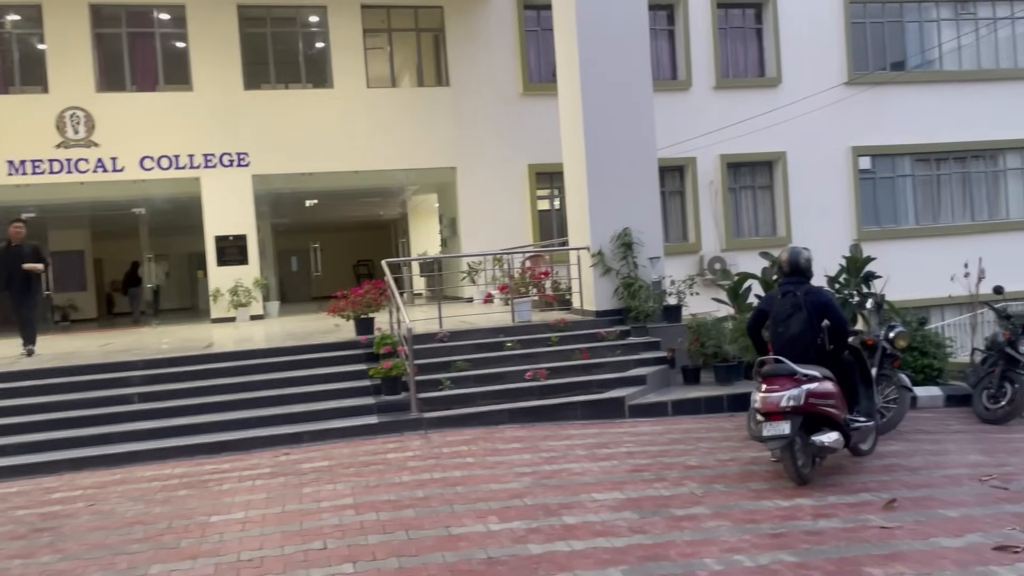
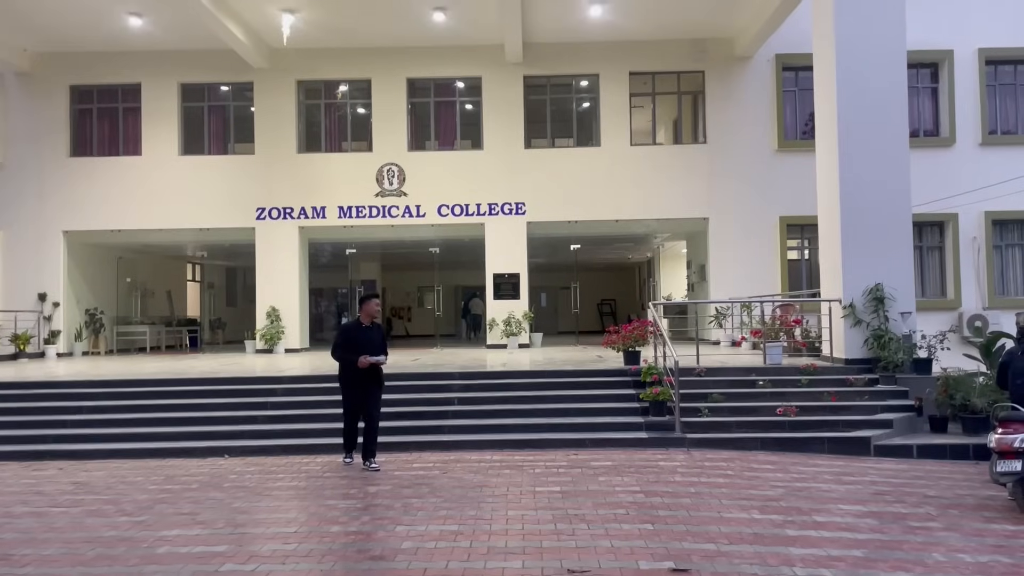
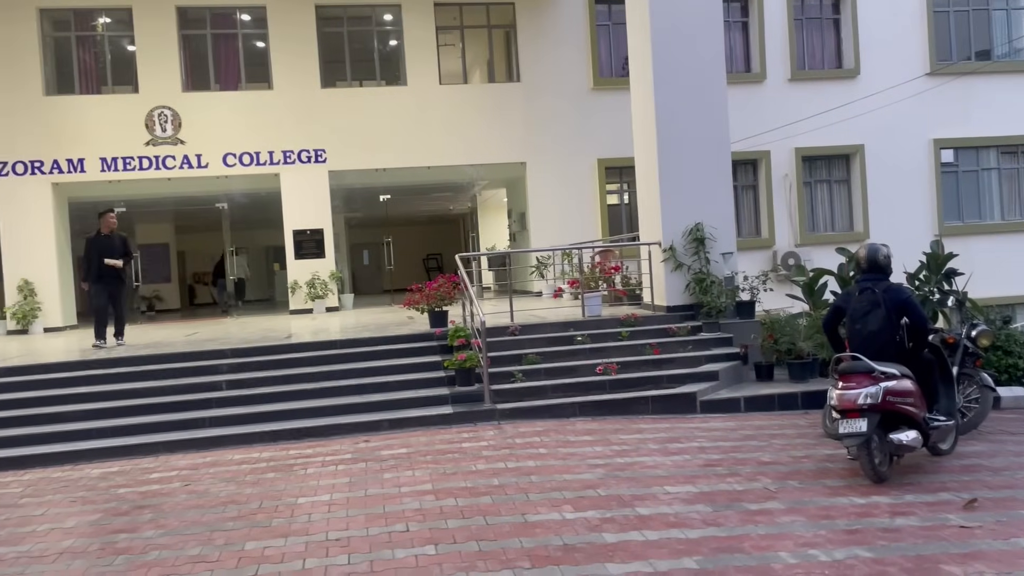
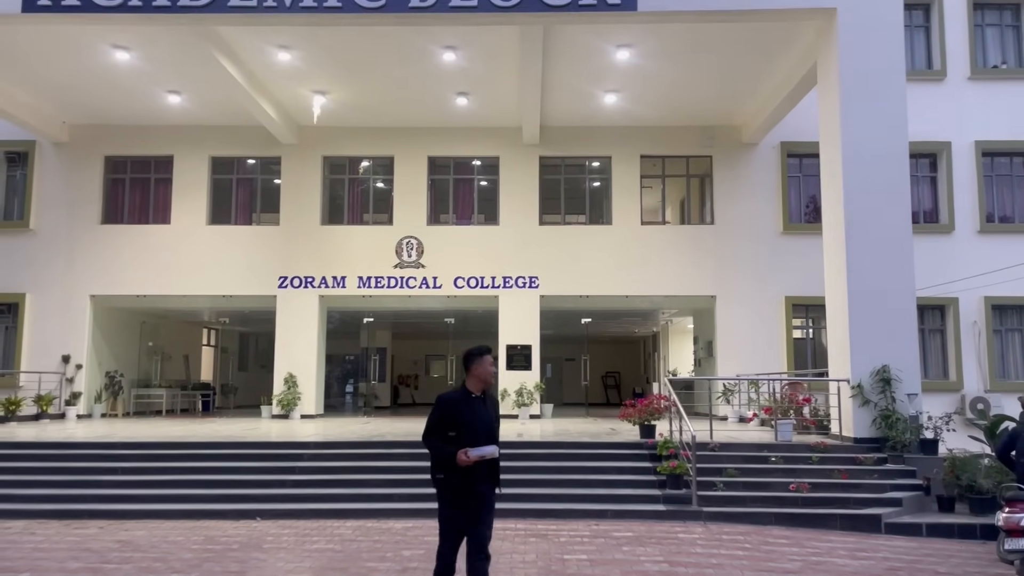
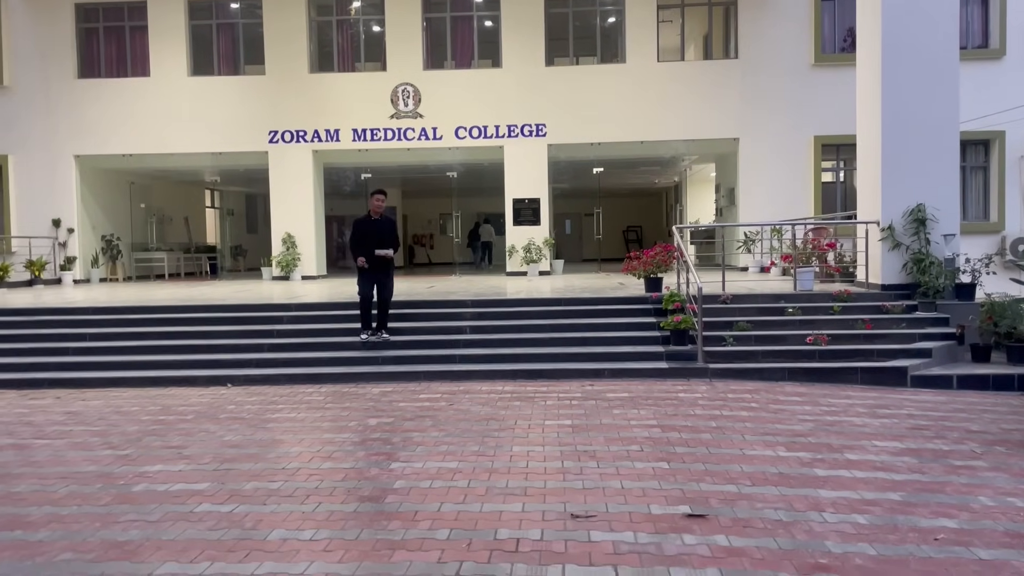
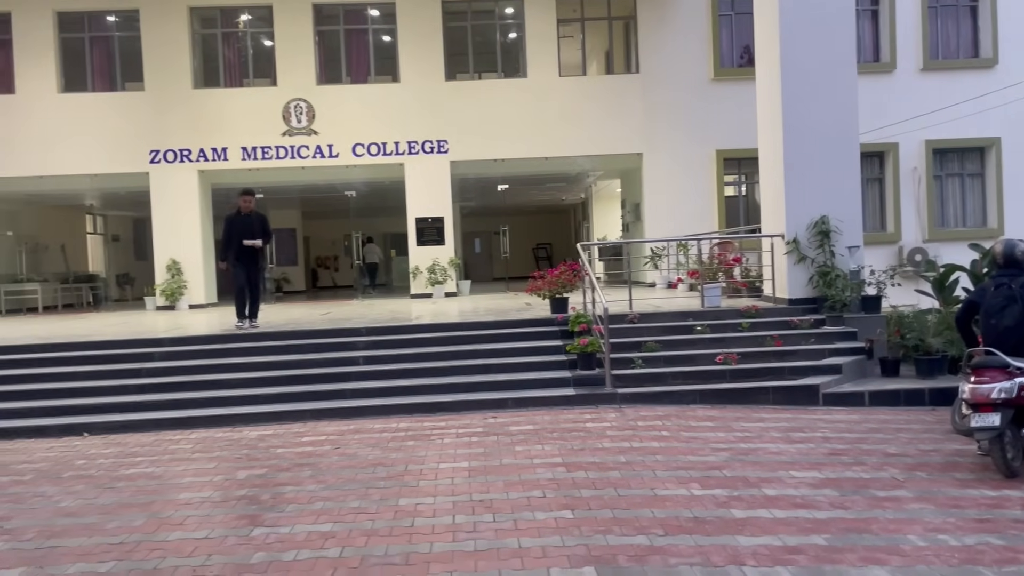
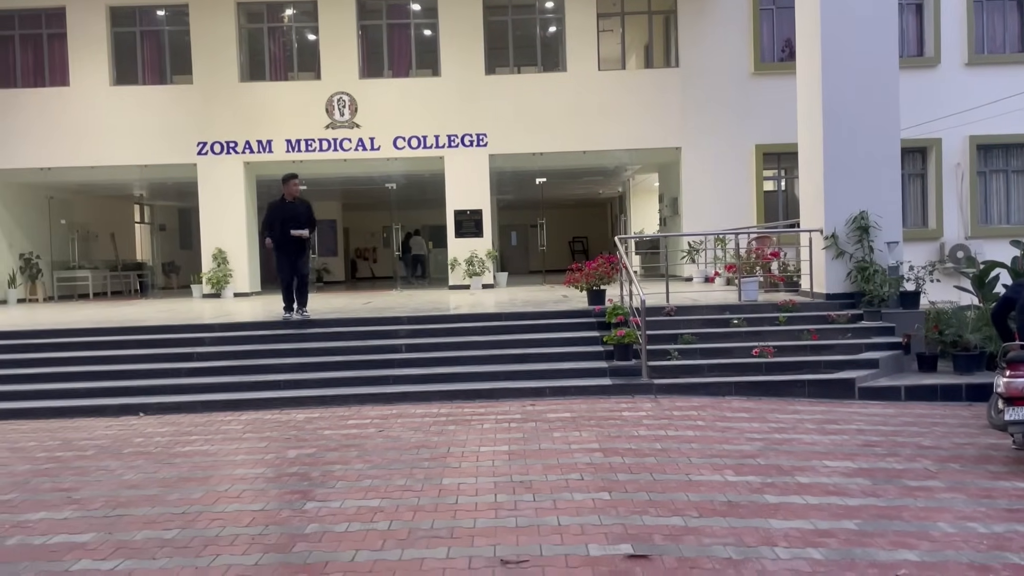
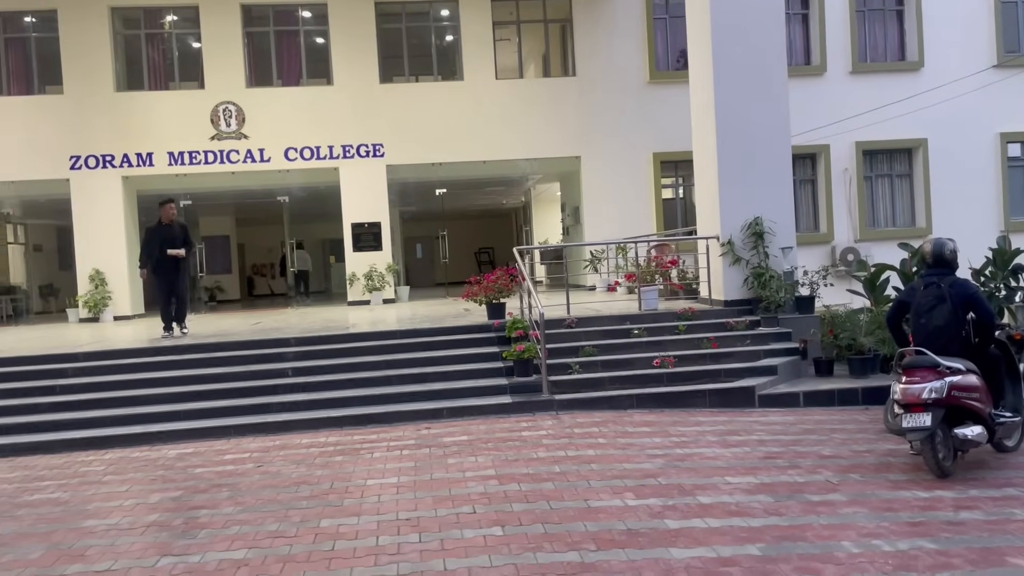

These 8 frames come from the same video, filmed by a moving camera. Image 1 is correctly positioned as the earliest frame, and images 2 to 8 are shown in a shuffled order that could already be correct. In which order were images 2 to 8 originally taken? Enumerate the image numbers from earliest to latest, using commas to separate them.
3, 8, 6, 7, 5, 2, 4
